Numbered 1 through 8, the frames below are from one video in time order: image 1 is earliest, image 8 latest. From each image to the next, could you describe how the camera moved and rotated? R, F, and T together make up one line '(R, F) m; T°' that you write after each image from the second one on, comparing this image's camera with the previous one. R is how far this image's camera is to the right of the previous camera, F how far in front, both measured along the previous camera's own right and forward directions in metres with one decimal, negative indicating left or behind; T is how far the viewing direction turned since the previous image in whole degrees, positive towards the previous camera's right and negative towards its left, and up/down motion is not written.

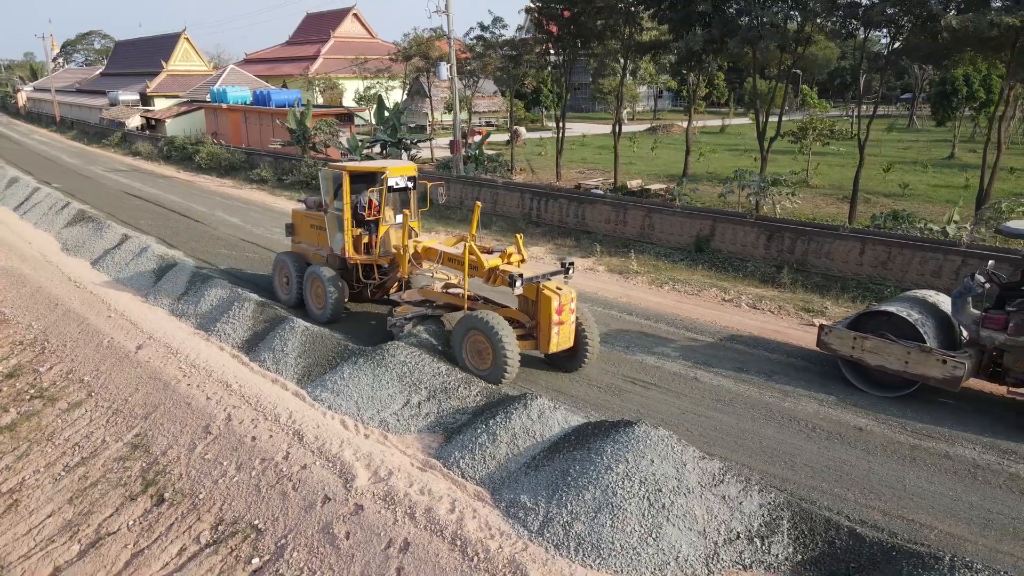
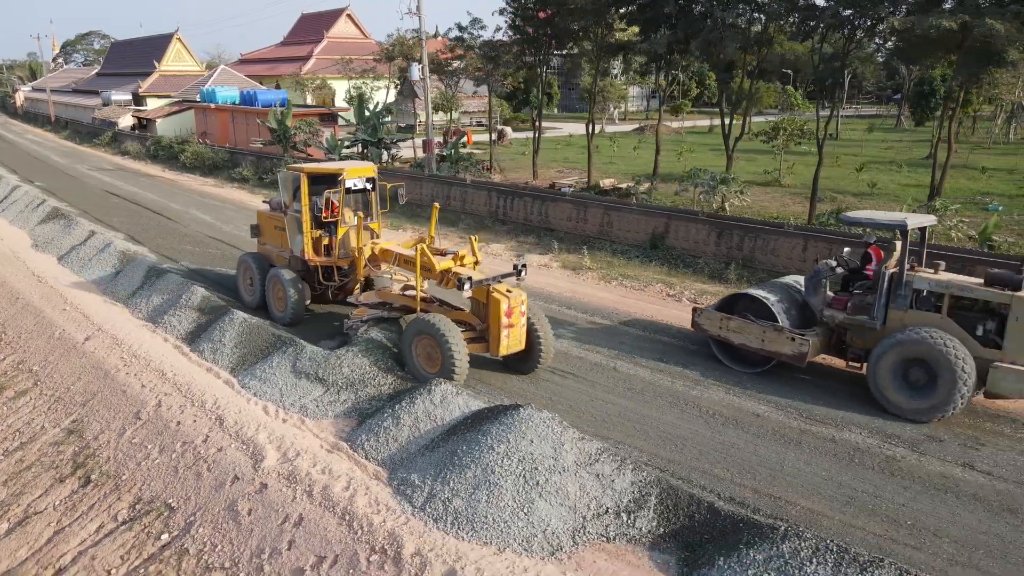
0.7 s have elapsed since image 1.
(+0.9, -0.3) m; 0°
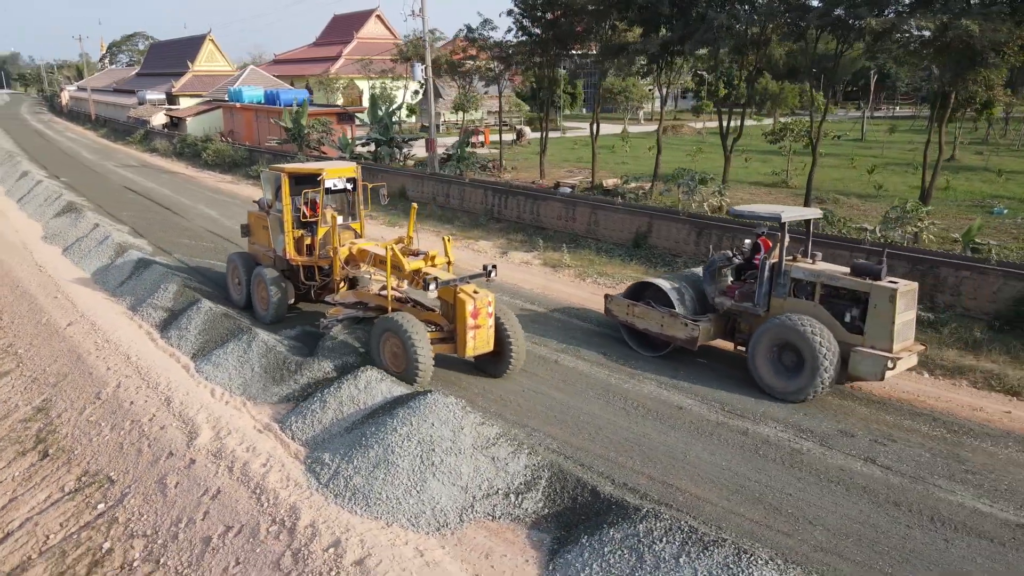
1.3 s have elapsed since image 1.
(+1.1, -0.3) m; -3°
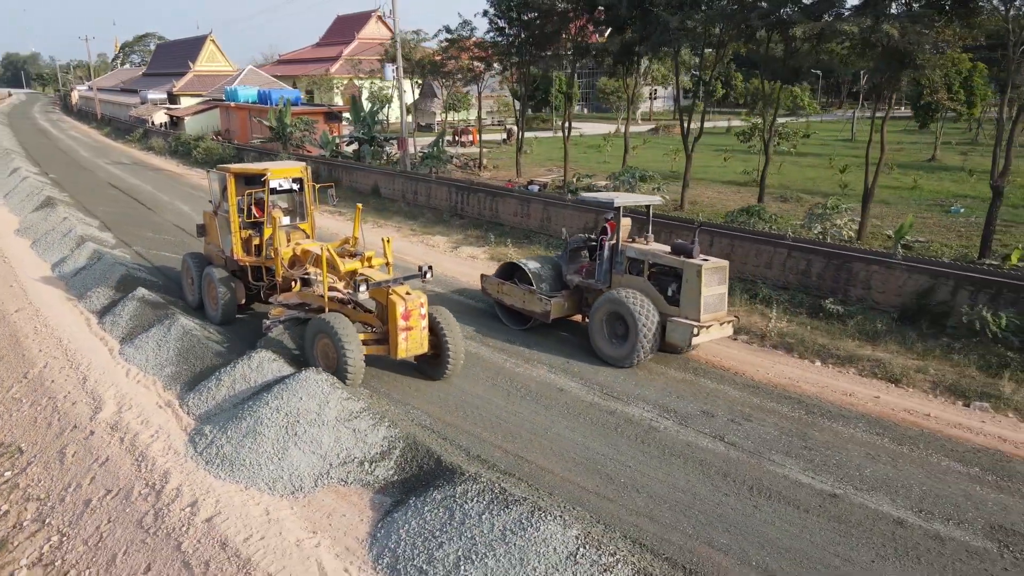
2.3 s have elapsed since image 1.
(+1.3, -0.4) m; -1°
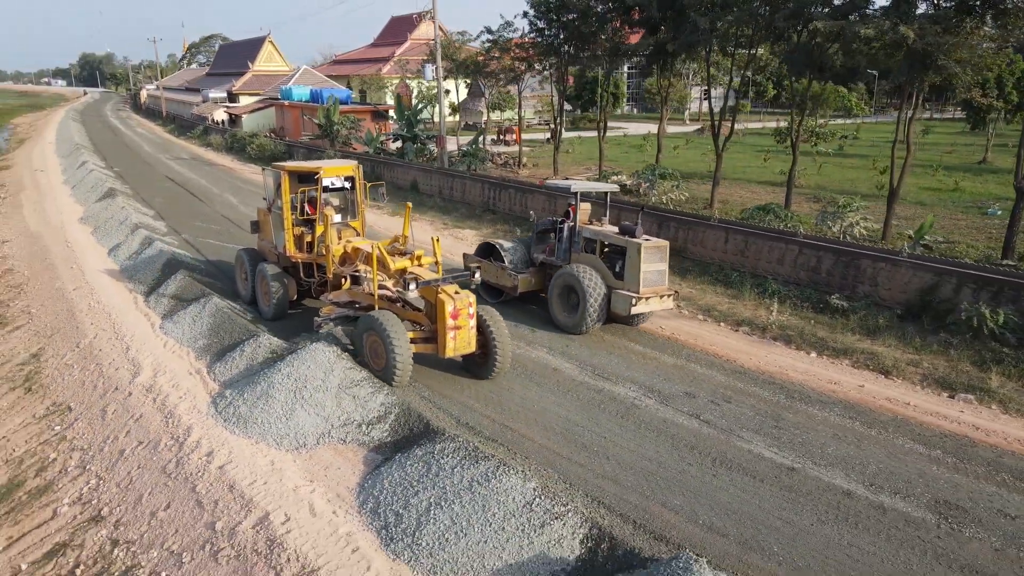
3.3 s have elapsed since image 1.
(+0.6, -0.6) m; -4°
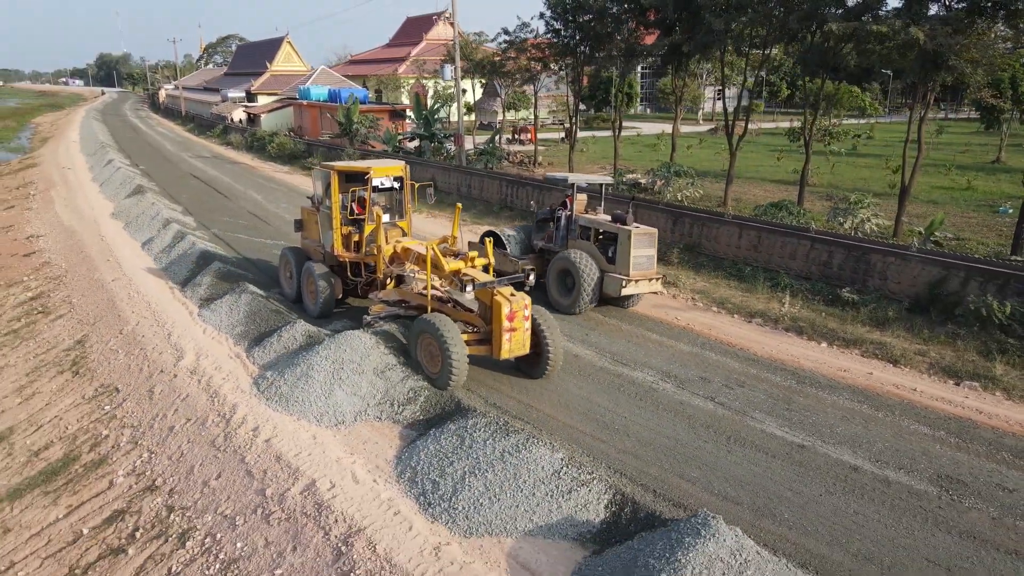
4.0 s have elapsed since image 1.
(-0.1, -0.4) m; -1°
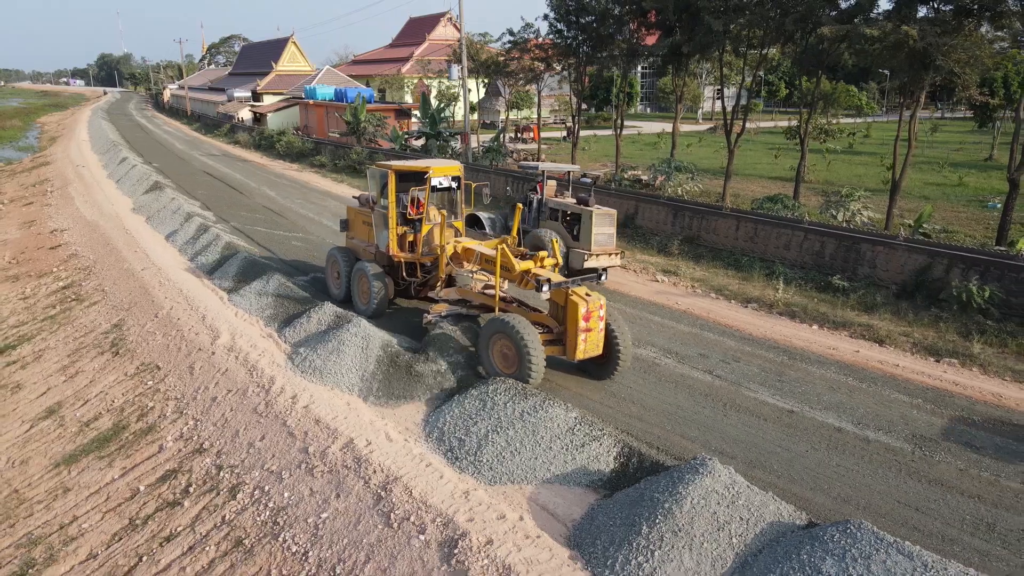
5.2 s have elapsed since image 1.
(-0.2, -0.7) m; 0°
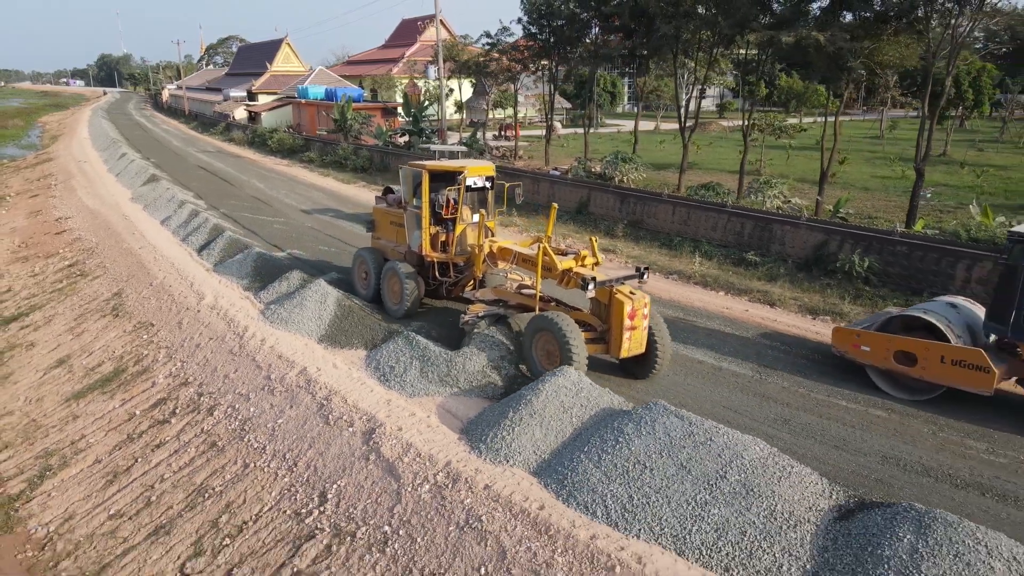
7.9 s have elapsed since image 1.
(+0.9, -1.7) m; 0°
